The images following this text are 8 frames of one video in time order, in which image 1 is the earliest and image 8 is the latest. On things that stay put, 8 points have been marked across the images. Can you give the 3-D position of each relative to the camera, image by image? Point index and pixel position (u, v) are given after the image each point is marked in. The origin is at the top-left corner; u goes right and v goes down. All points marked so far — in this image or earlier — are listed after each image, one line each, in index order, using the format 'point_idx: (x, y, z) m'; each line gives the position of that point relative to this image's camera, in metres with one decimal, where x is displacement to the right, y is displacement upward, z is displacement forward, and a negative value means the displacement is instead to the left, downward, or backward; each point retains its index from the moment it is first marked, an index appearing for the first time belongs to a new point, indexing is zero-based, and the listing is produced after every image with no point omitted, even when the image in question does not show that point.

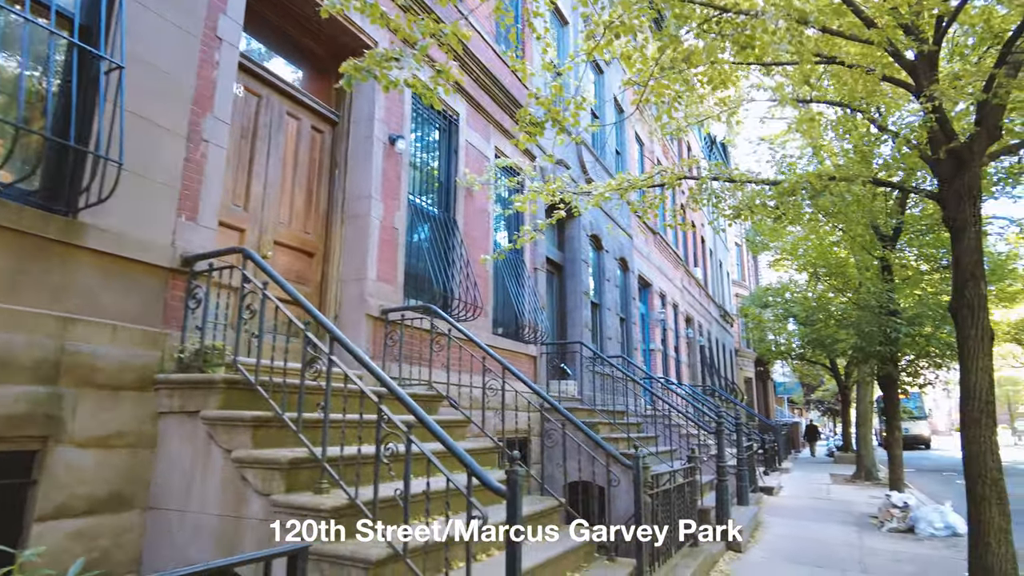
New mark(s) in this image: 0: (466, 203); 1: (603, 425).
0: (-0.6, +1.0, +7.8) m
1: (+1.2, -1.9, +8.7) m
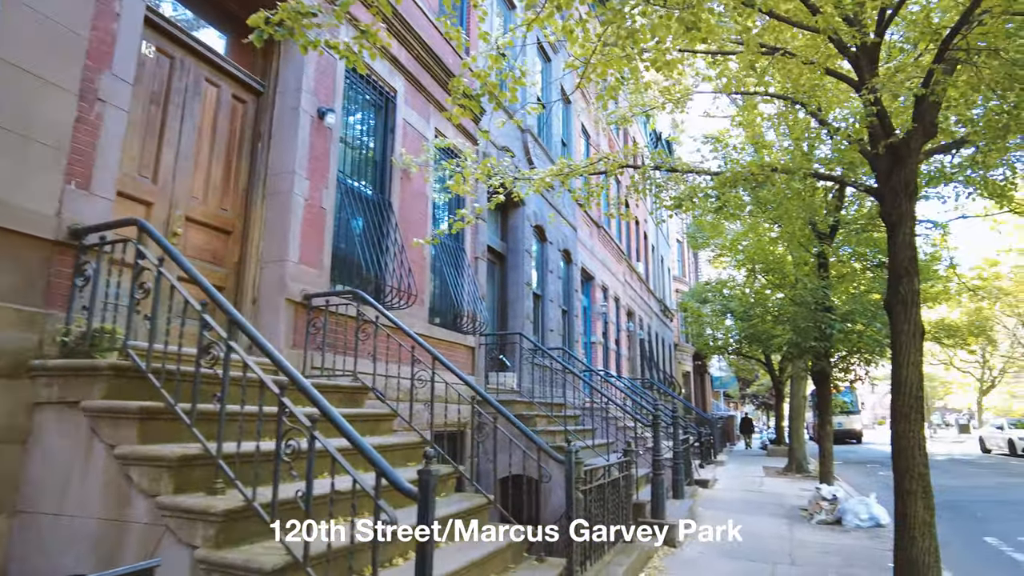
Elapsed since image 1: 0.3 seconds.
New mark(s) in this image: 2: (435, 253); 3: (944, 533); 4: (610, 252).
0: (-1.3, +1.2, +7.4) m
1: (+0.4, -1.7, +8.5) m
2: (-1.0, +0.4, +8.2) m
3: (+5.8, -3.3, +8.6) m
4: (+2.8, +1.0, +18.3) m
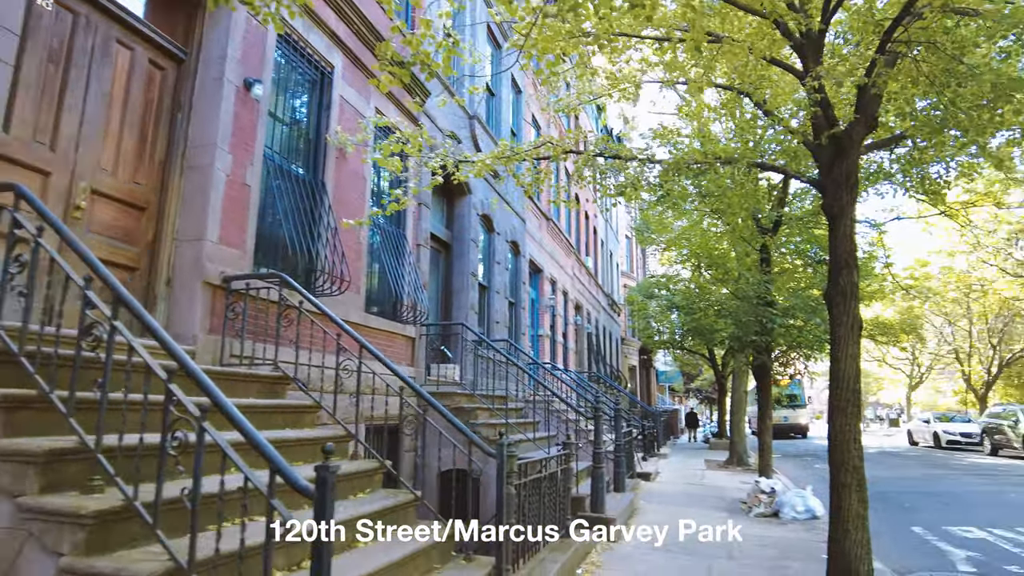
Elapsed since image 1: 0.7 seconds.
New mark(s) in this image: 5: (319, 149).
0: (-1.9, +1.3, +7.1) m
1: (-0.4, -1.6, +8.3) m
2: (-1.7, +0.6, +7.9) m
3: (+5.0, -3.2, +8.8) m
4: (+1.3, +1.2, +18.2) m
5: (-2.1, +1.5, +6.9) m
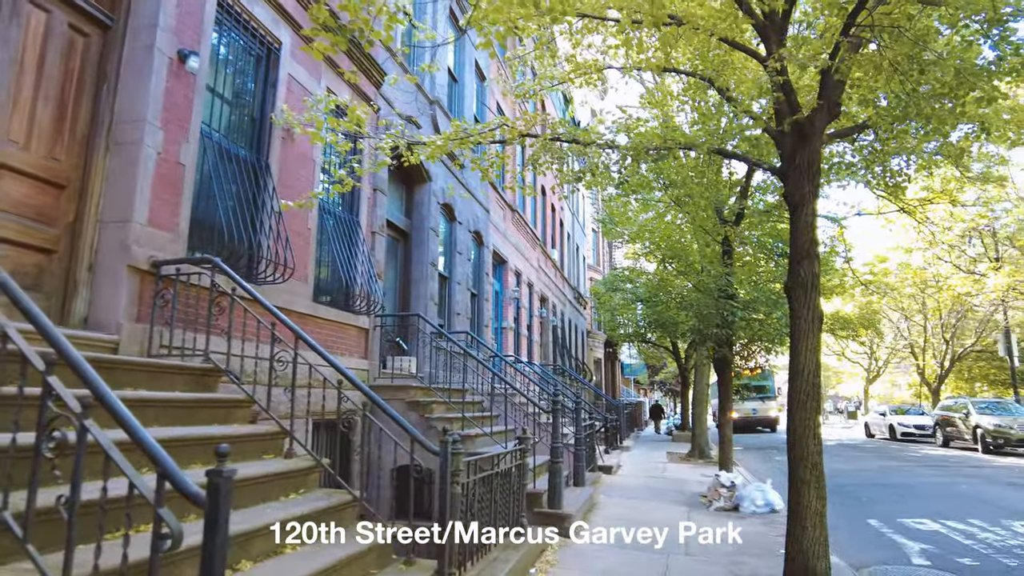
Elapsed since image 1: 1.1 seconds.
0: (-2.4, +1.5, +6.7) m
1: (-0.9, -1.5, +8.1) m
2: (-2.2, +0.7, +7.5) m
3: (+4.4, -3.1, +8.8) m
4: (+0.3, +1.4, +18.0) m
5: (-2.5, +1.6, +6.6) m
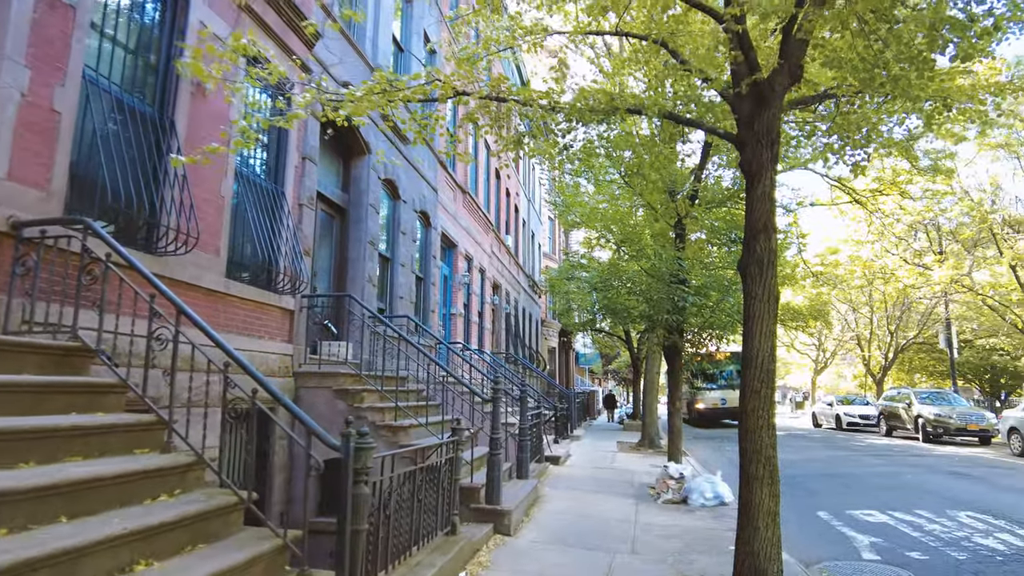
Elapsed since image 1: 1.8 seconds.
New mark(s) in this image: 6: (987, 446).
0: (-3.0, +1.7, +6.0) m
1: (-1.6, -1.2, +7.4) m
2: (-2.8, +1.0, +6.8) m
3: (+3.6, -2.9, +8.6) m
4: (-1.0, +1.8, +17.4) m
5: (-3.1, +1.9, +5.8) m
6: (+13.7, -4.6, +18.6) m
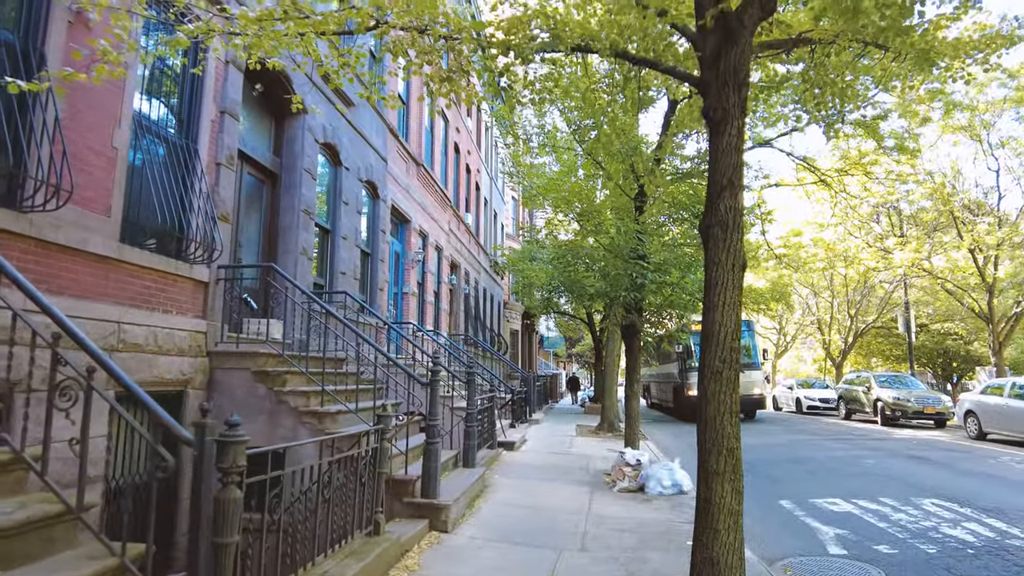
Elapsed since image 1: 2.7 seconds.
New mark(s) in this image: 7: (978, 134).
0: (-3.5, +2.0, +5.1) m
1: (-2.3, -0.9, +6.7) m
2: (-3.4, +1.3, +5.9) m
3: (+2.9, -2.6, +8.1) m
4: (-2.1, +2.4, +16.6) m
5: (-3.6, +2.1, +4.9) m
6: (+12.5, -4.1, +18.7) m
7: (+12.7, +4.2, +17.6) m
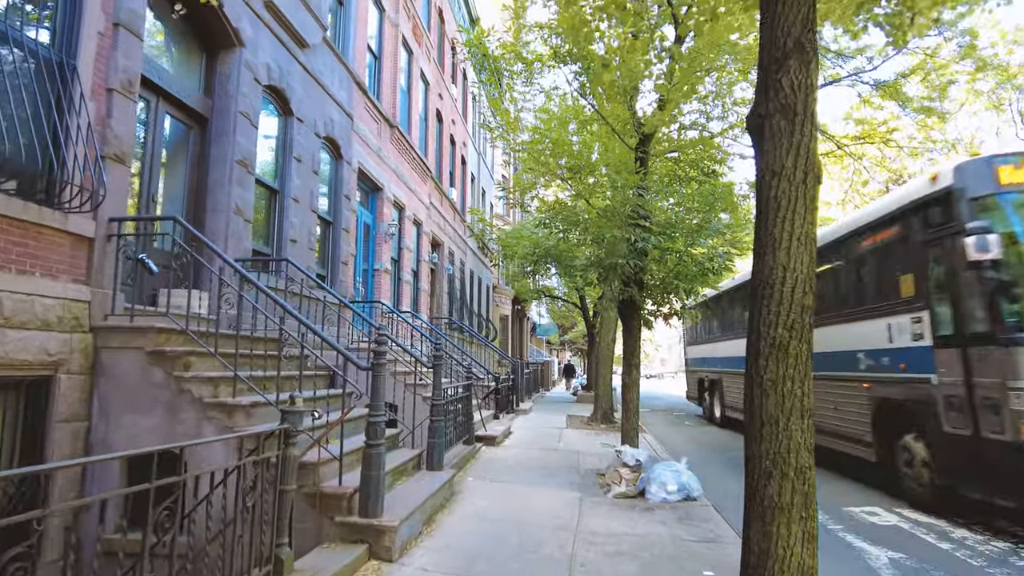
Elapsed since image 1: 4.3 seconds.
0: (-3.7, +2.3, +3.6) m
1: (-2.5, -0.6, +5.2) m
2: (-3.6, +1.6, +4.4) m
3: (+2.6, -2.3, +6.8) m
4: (-2.4, +2.9, +15.1) m
5: (-3.8, +2.5, +3.4) m
6: (+12.1, -3.6, +17.4) m
7: (+12.4, +4.7, +16.2) m
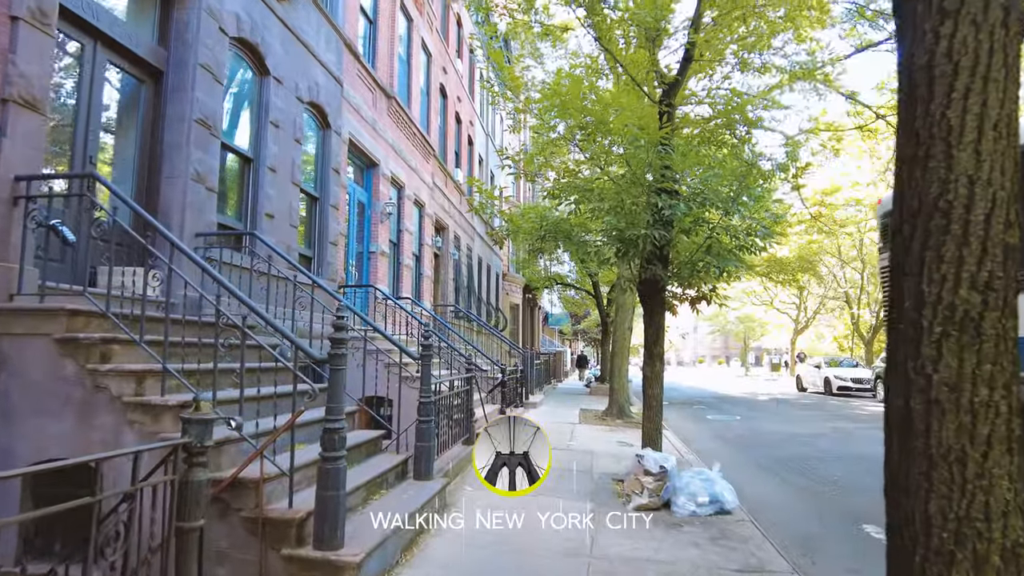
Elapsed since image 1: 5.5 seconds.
0: (-3.8, +2.5, +2.5) m
1: (-2.5, -0.4, +4.2) m
2: (-3.7, +1.8, +3.4) m
3: (+2.6, -2.1, +5.7) m
4: (-2.2, +3.2, +14.1) m
5: (-3.9, +2.6, +2.4) m
6: (+12.3, -3.2, +16.2) m
7: (+12.5, +5.1, +14.8) m
